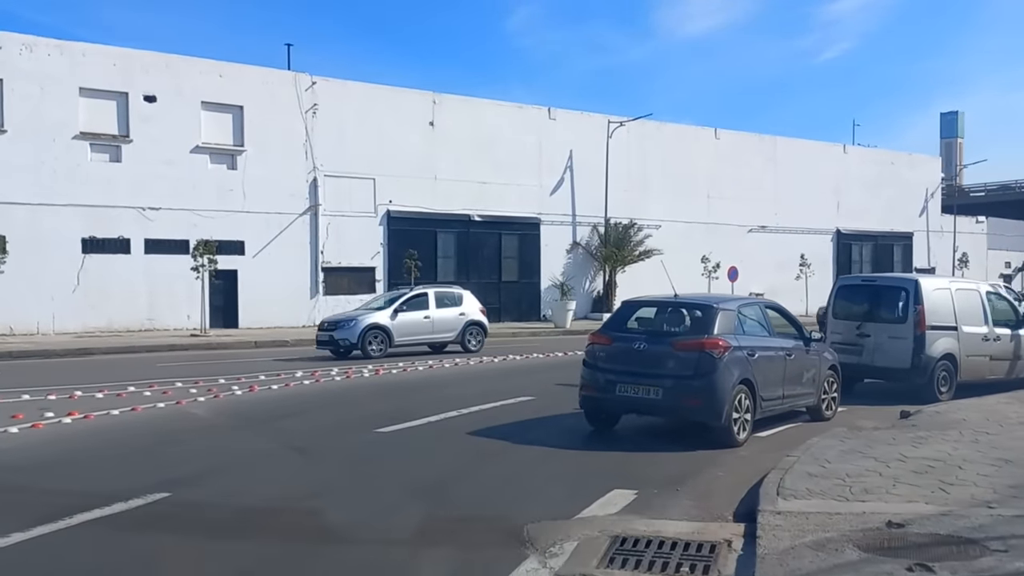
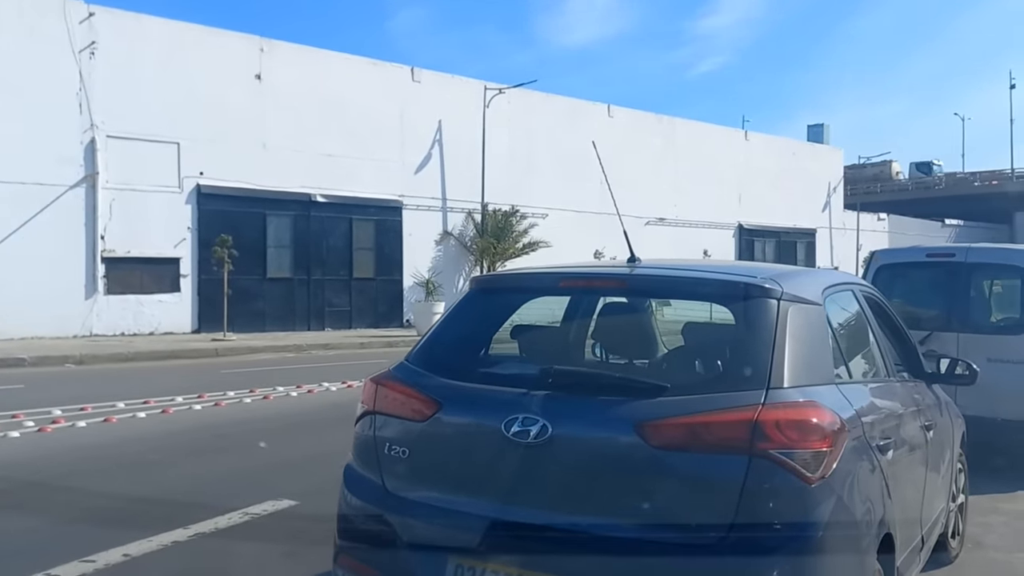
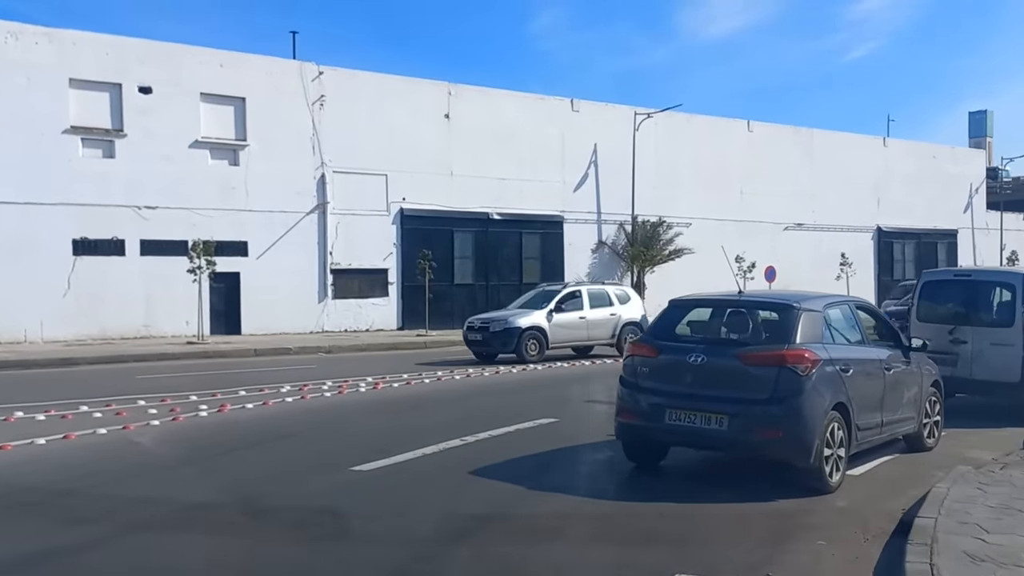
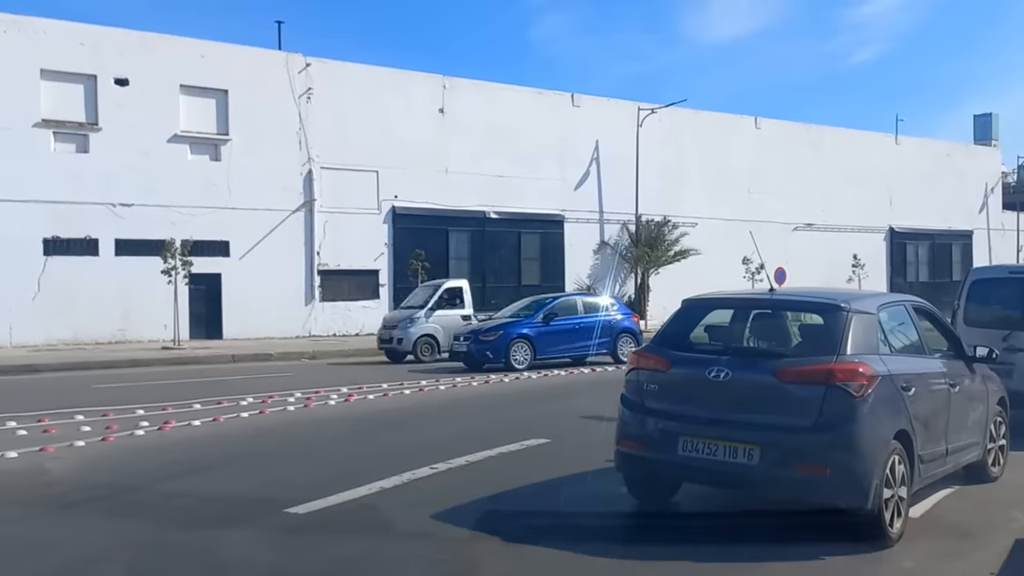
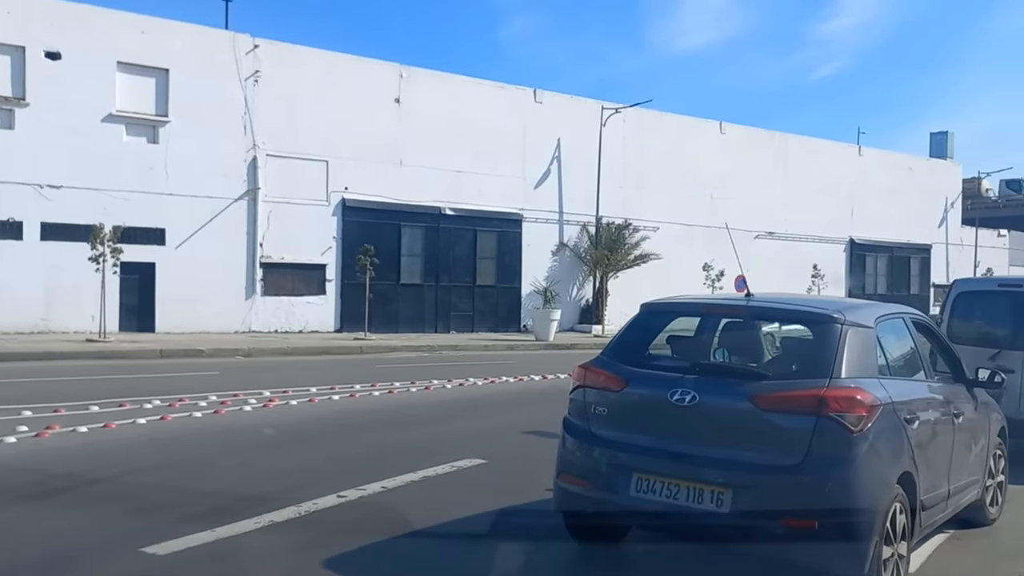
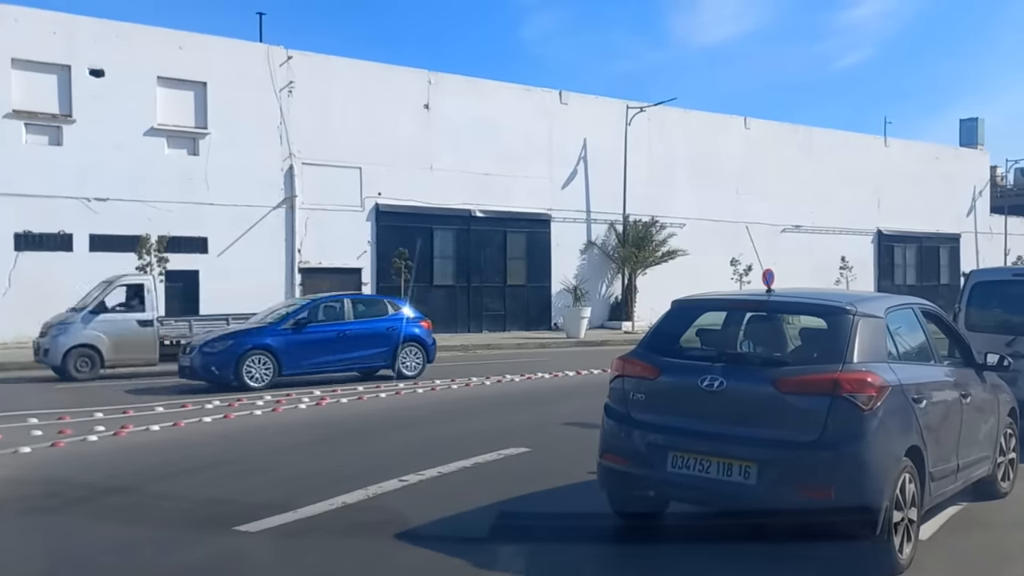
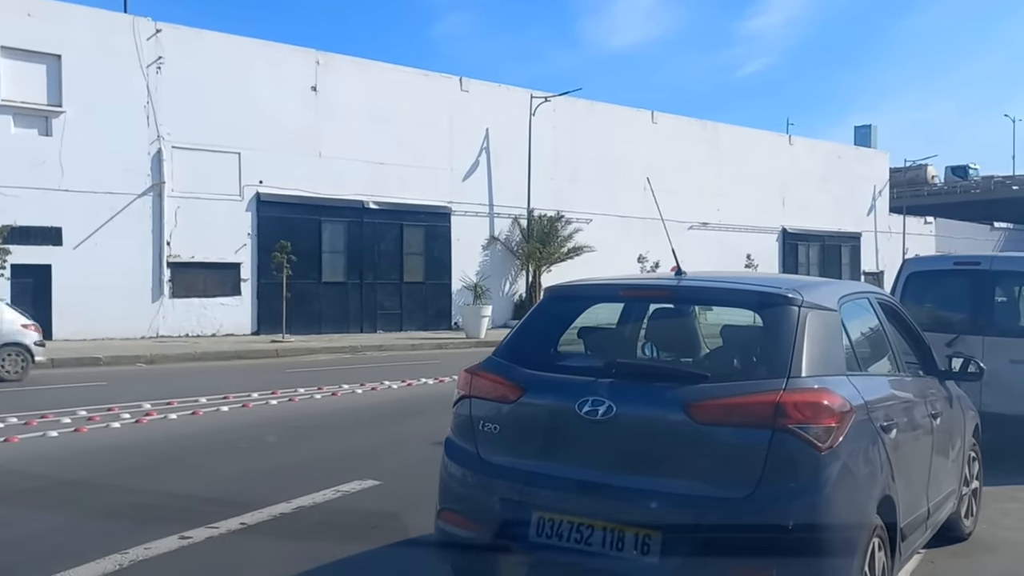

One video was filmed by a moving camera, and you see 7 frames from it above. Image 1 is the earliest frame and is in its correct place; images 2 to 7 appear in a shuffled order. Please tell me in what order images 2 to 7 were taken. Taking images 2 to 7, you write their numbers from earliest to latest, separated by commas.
3, 4, 6, 5, 7, 2
